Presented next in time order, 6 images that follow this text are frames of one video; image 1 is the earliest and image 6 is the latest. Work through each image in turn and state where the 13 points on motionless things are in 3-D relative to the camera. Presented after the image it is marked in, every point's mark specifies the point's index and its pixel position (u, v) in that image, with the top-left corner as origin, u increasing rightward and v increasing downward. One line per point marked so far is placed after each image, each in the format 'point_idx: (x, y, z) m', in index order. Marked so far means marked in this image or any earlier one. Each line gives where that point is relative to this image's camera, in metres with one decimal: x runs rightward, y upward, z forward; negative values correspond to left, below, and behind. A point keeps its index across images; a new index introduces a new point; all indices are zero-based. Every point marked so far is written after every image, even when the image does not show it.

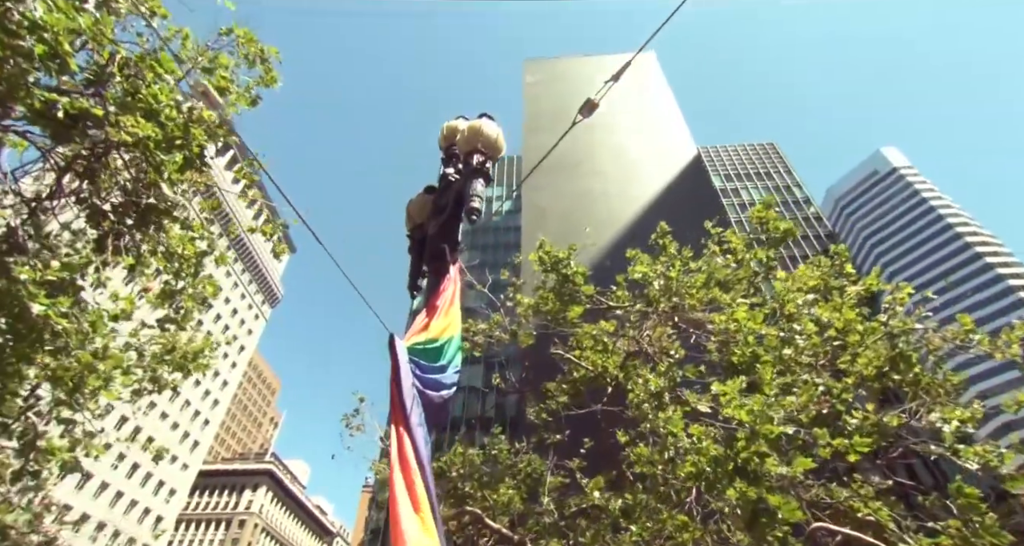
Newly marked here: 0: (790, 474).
0: (+3.2, -2.2, +5.8) m
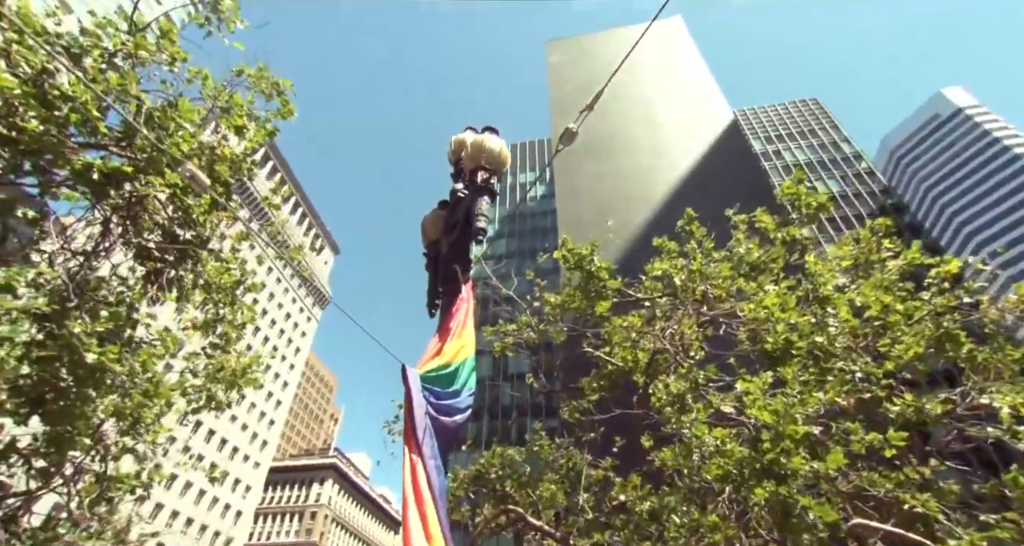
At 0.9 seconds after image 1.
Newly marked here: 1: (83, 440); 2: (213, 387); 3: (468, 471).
0: (+3.5, -2.2, +5.7) m
1: (-5.8, -2.3, +6.9) m
2: (-5.9, -2.2, +10.1) m
3: (-1.1, -4.5, +11.5) m
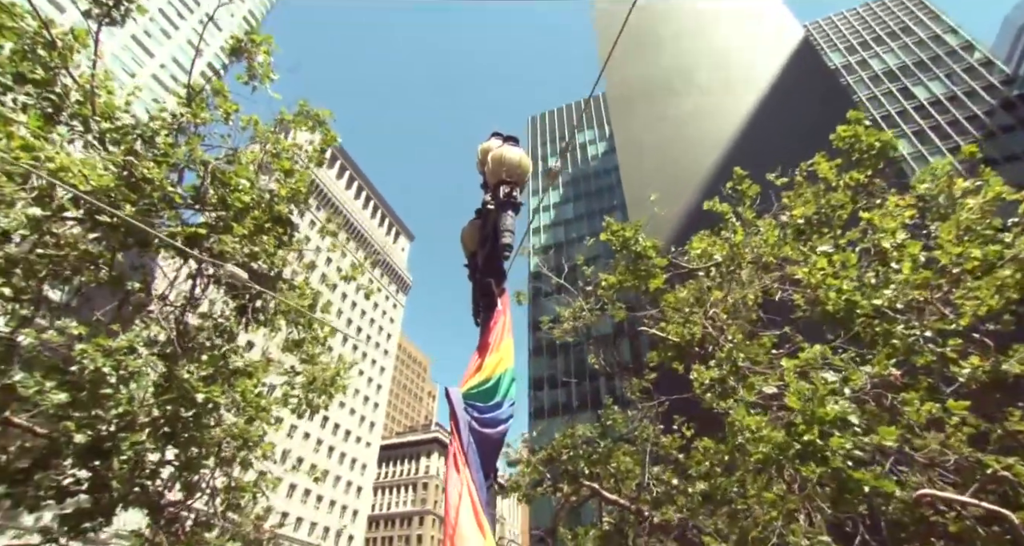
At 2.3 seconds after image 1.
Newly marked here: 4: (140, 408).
0: (+4.0, -1.9, +5.7) m
1: (-4.9, -3.0, +8.3) m
2: (-4.5, -2.7, +11.4) m
3: (+0.7, -4.3, +12.2) m
4: (-4.9, -1.7, +7.1) m
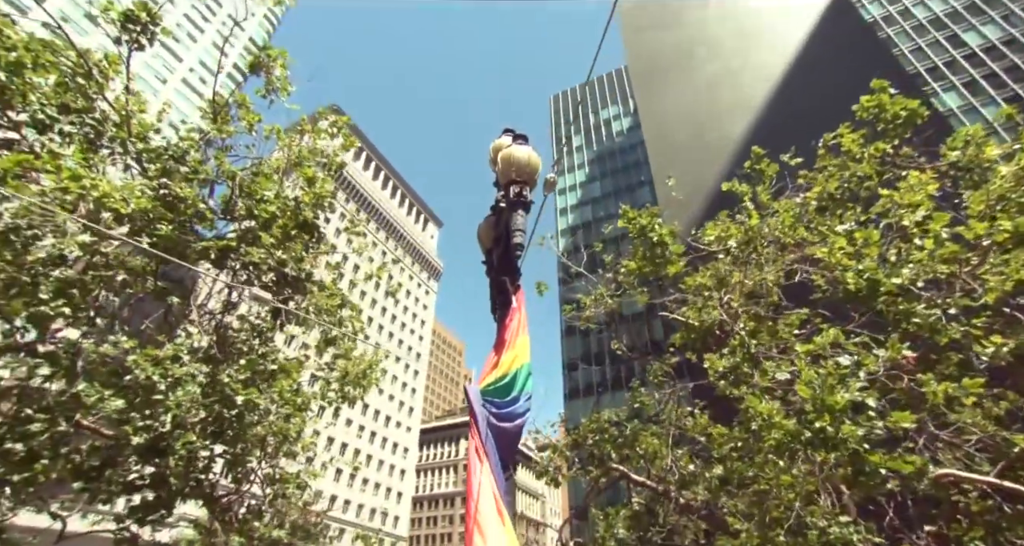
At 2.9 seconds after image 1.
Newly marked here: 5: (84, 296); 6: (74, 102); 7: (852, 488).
0: (+4.2, -1.7, +5.7) m
1: (-4.5, -3.2, +8.9) m
2: (-3.9, -2.7, +12.0) m
3: (+1.4, -4.0, +12.5) m
4: (-4.6, -1.9, +7.7) m
5: (-6.3, -0.4, +7.6) m
6: (-7.5, +2.9, +8.7) m
7: (+4.3, -2.7, +6.5) m
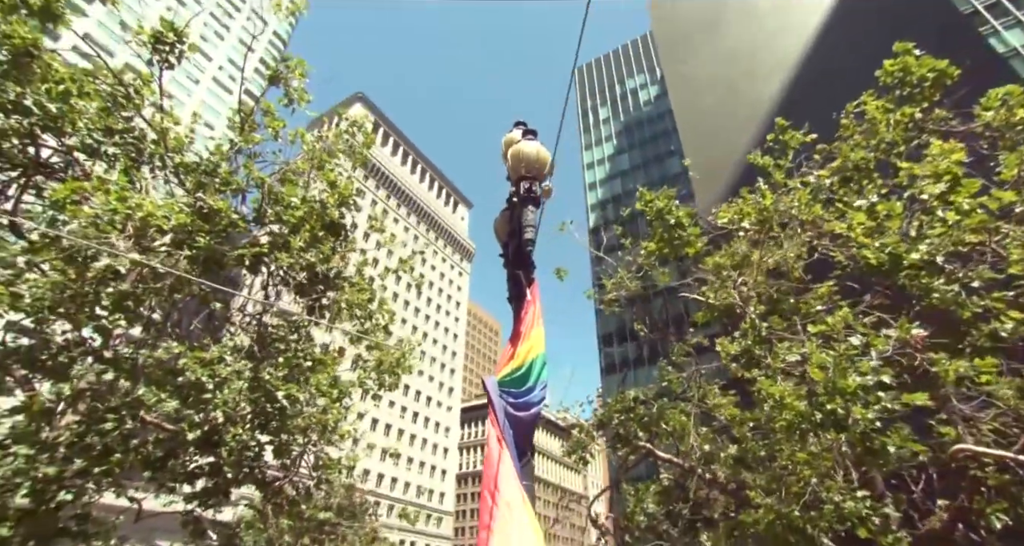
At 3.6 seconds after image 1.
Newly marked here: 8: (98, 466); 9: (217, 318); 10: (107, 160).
0: (+4.3, -1.5, +5.8) m
1: (-4.0, -3.2, +9.6) m
2: (-3.3, -2.6, +12.7) m
3: (+2.1, -3.6, +12.8) m
4: (-4.3, -2.0, +8.4) m
5: (-6.0, -0.5, +8.3) m
6: (-7.3, +2.7, +9.4) m
7: (+4.6, -2.5, +6.6) m
8: (-6.0, -2.8, +7.4) m
9: (-5.4, -0.8, +9.5) m
10: (-7.3, +2.0, +9.2) m
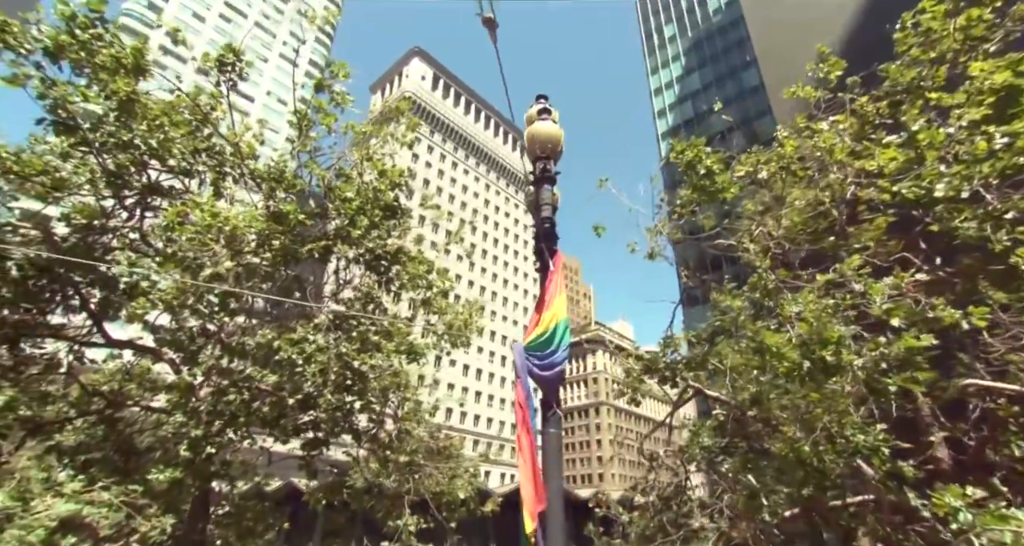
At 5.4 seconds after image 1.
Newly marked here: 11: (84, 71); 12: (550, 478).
0: (+4.5, -0.9, +6.1) m
1: (-2.9, -2.8, +11.4) m
2: (-1.8, -1.8, +14.2) m
3: (+3.6, -2.3, +13.6) m
4: (-3.5, -1.8, +10.1) m
5: (-5.4, -0.5, +10.1) m
6: (-6.8, +2.7, +11.0) m
7: (+5.0, -1.7, +7.0) m
8: (-5.2, -2.8, +9.5) m
9: (-4.6, -0.6, +11.2) m
10: (-6.8, +2.0, +11.0) m
11: (-8.4, +4.0, +10.0) m
12: (+0.2, -2.1, +6.7) m
